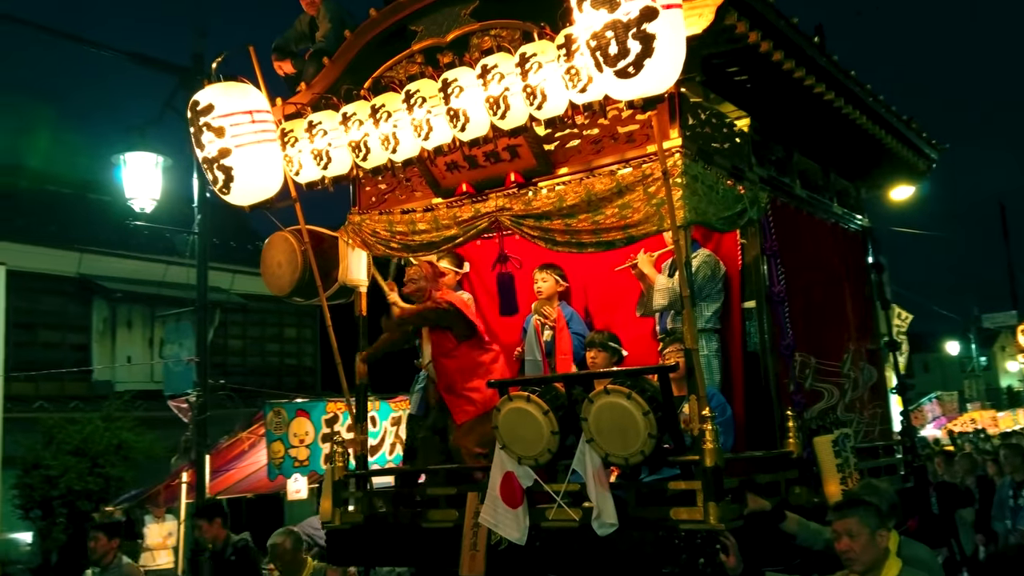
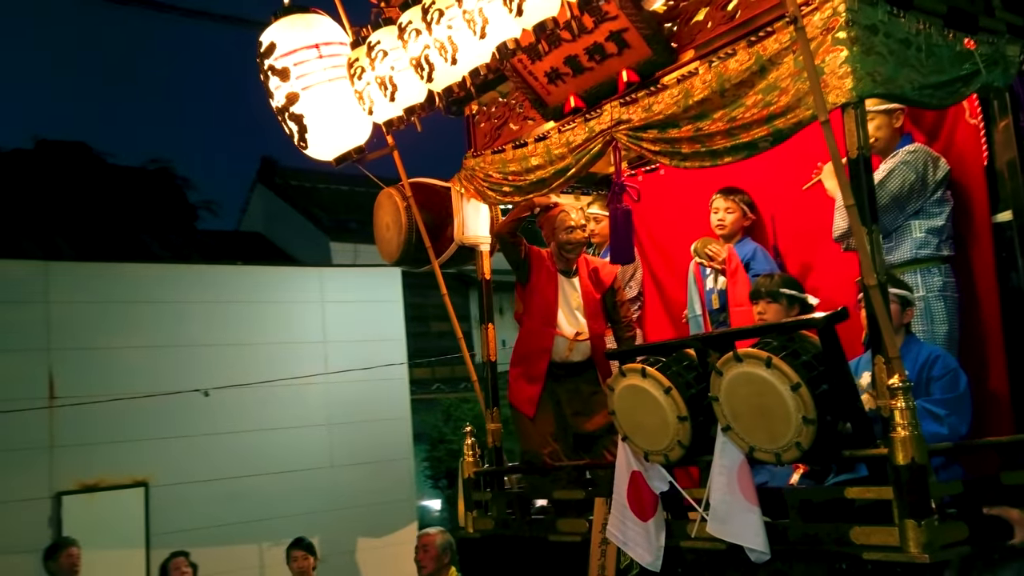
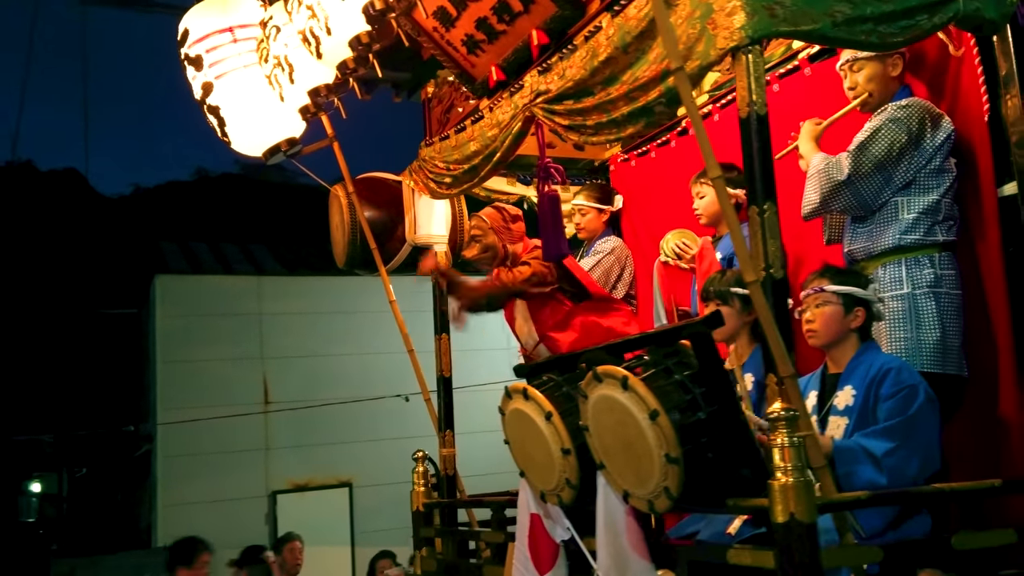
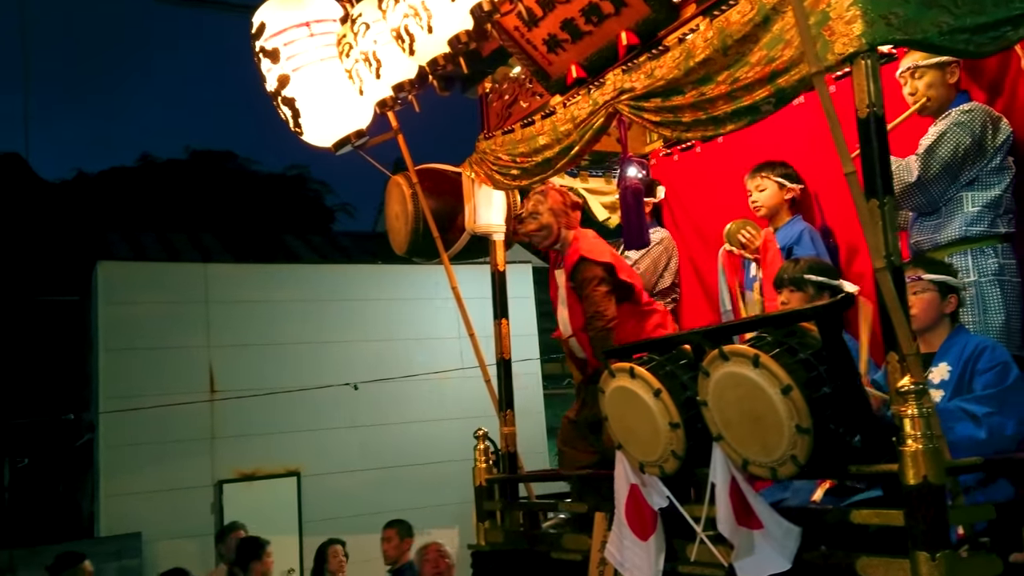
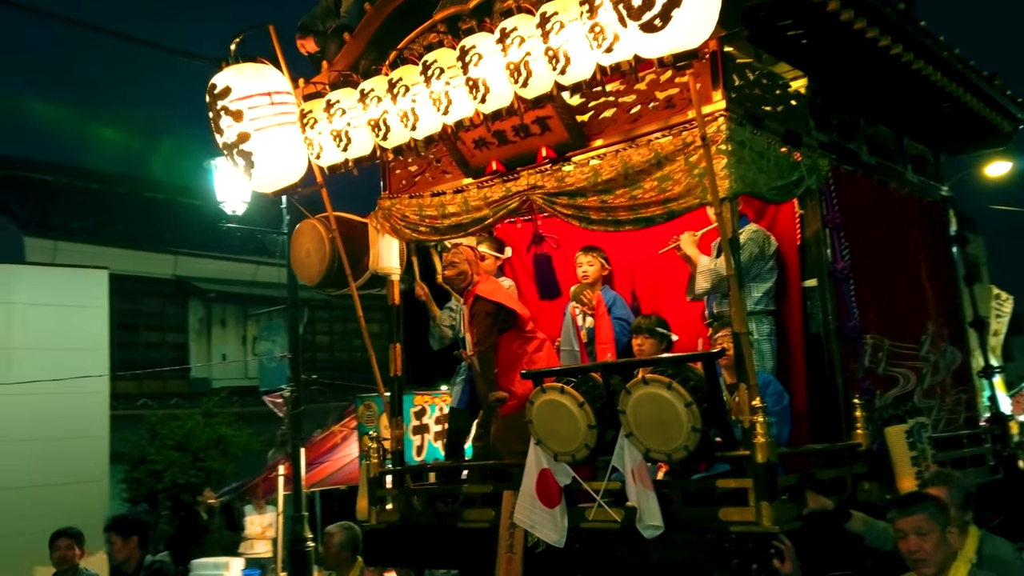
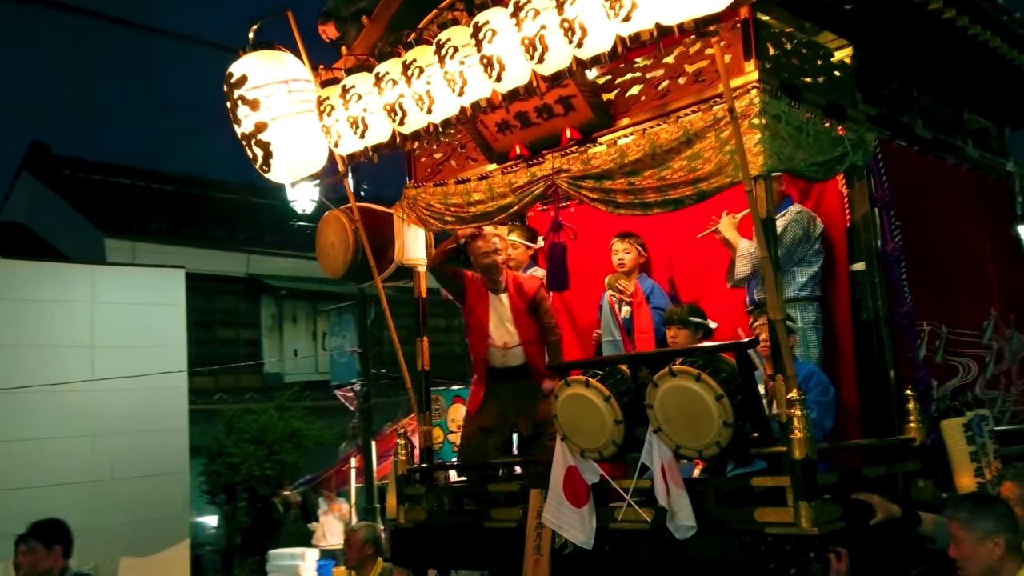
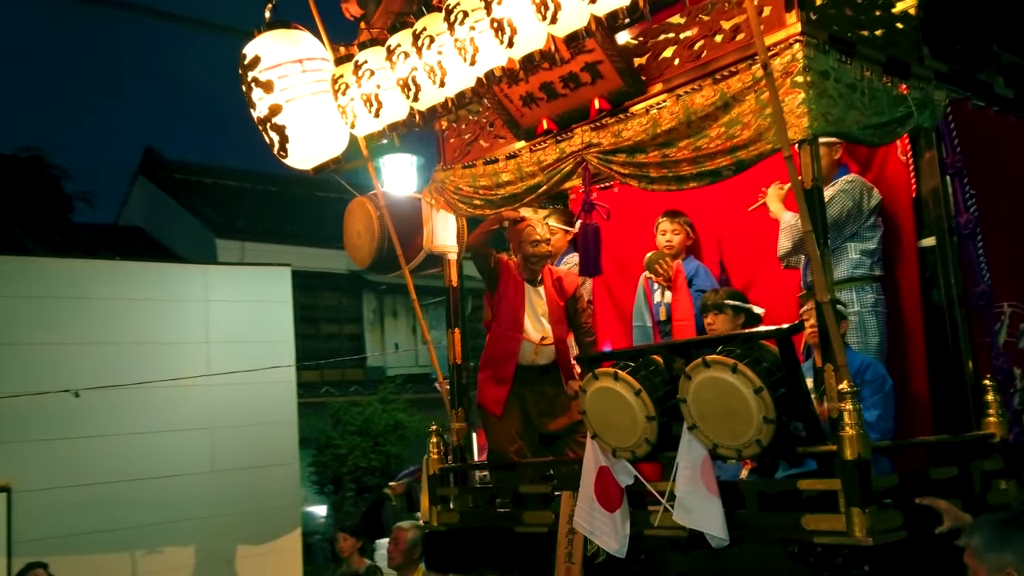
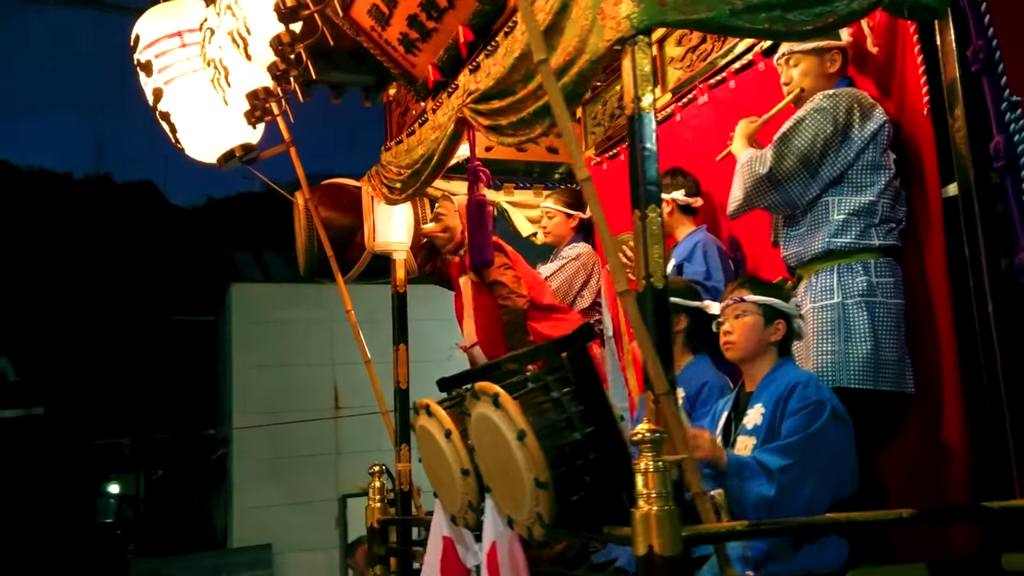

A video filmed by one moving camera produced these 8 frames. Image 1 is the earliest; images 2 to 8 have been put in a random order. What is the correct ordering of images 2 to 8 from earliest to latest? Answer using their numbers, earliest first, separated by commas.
5, 6, 7, 2, 4, 3, 8
